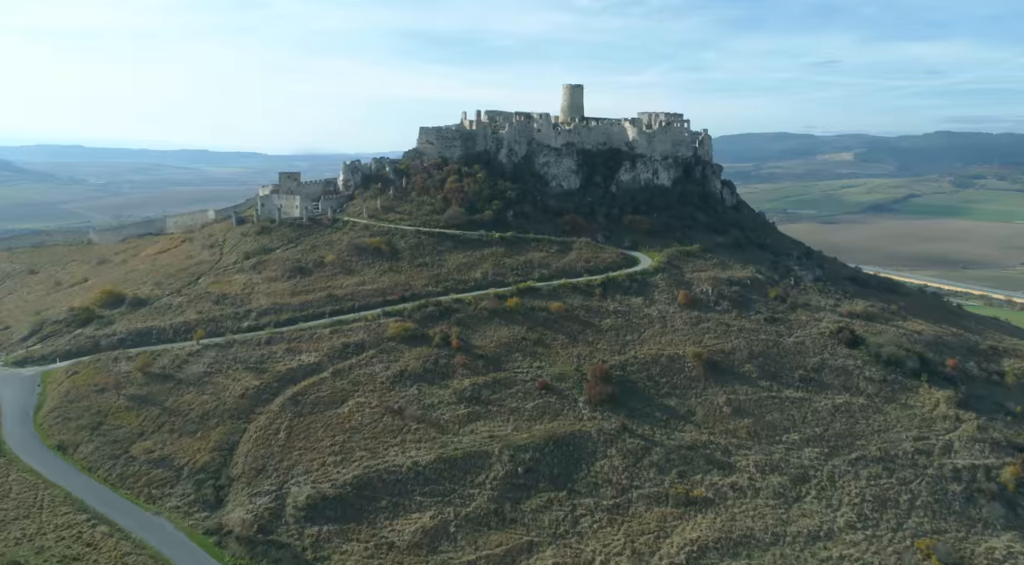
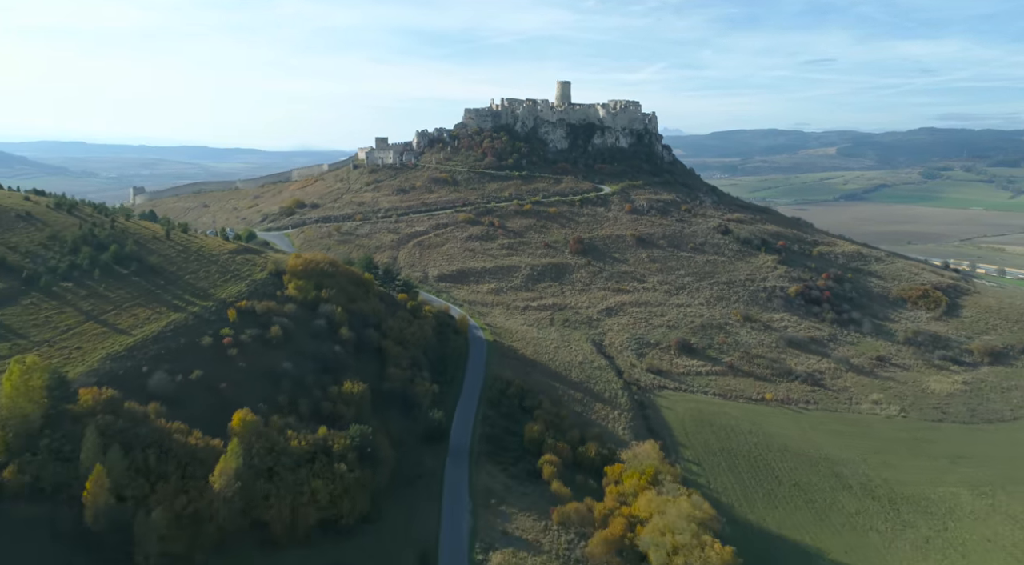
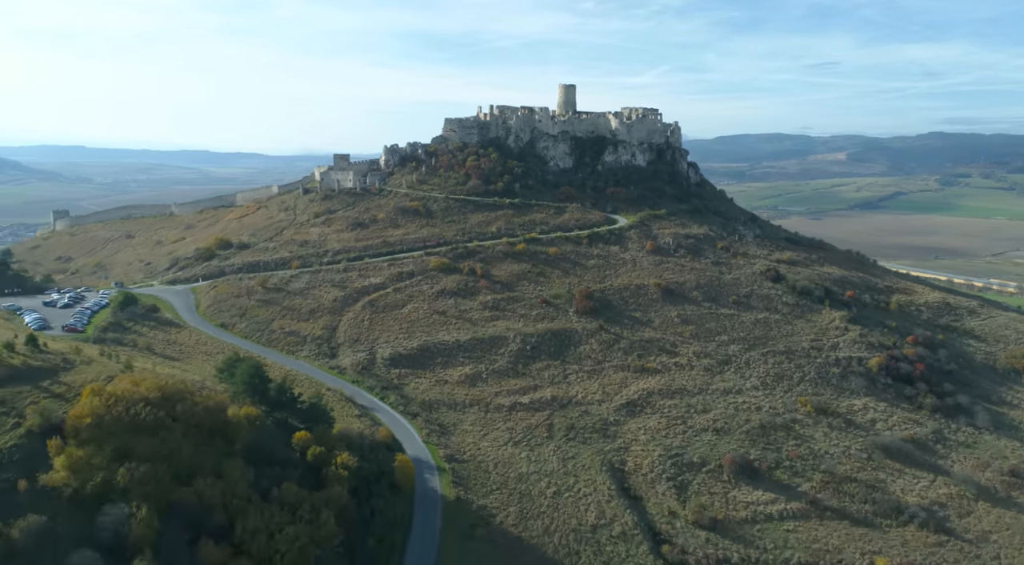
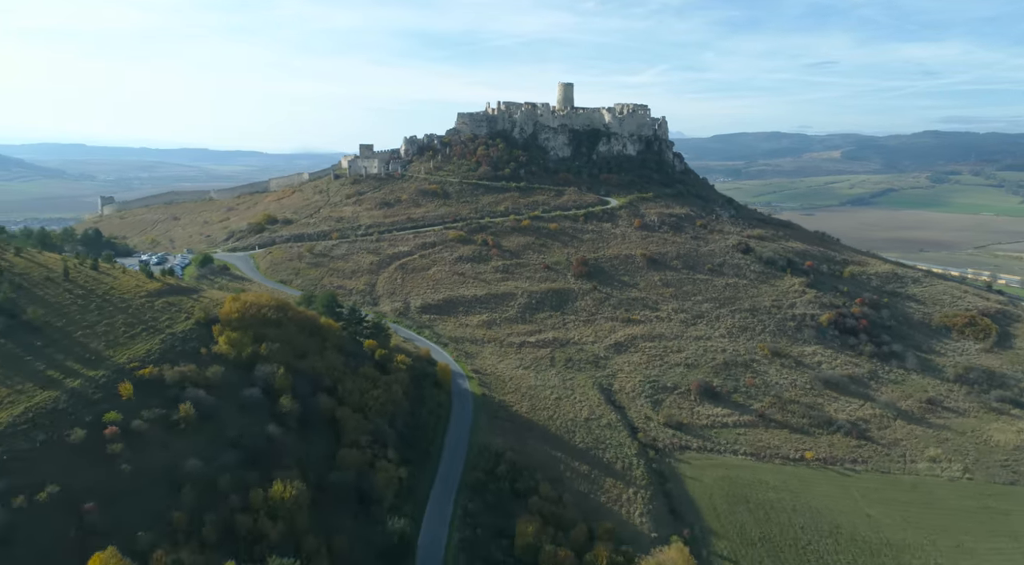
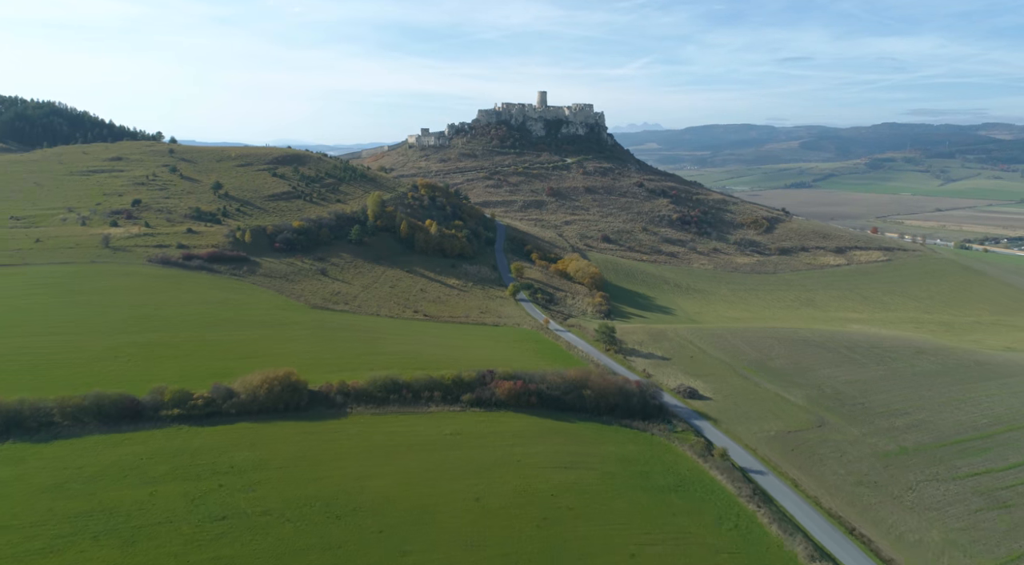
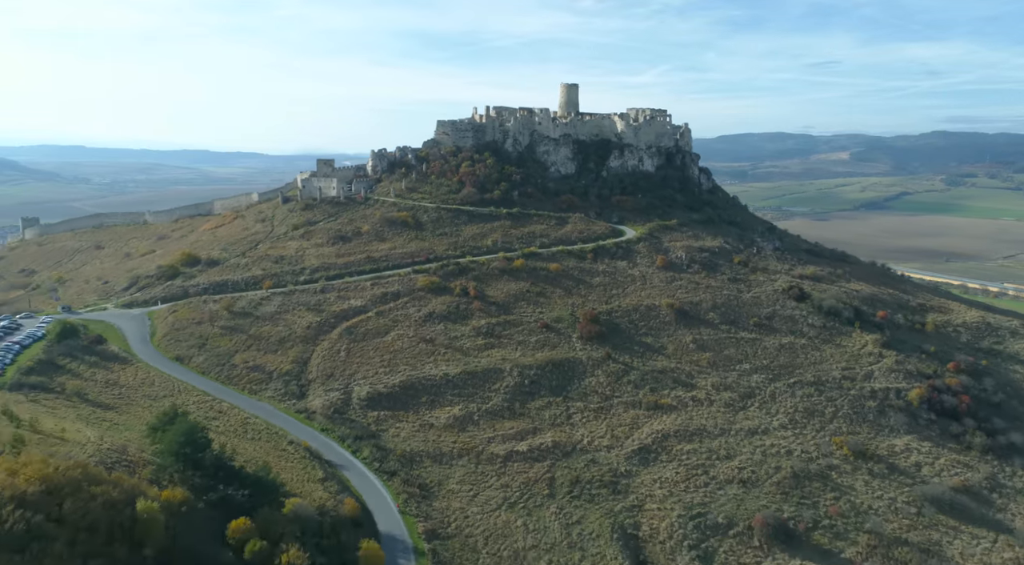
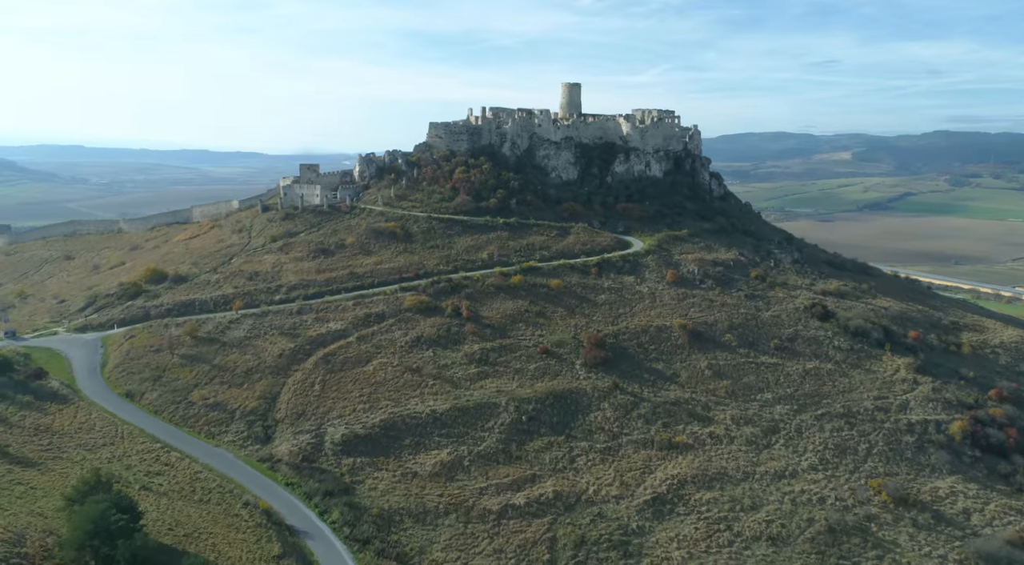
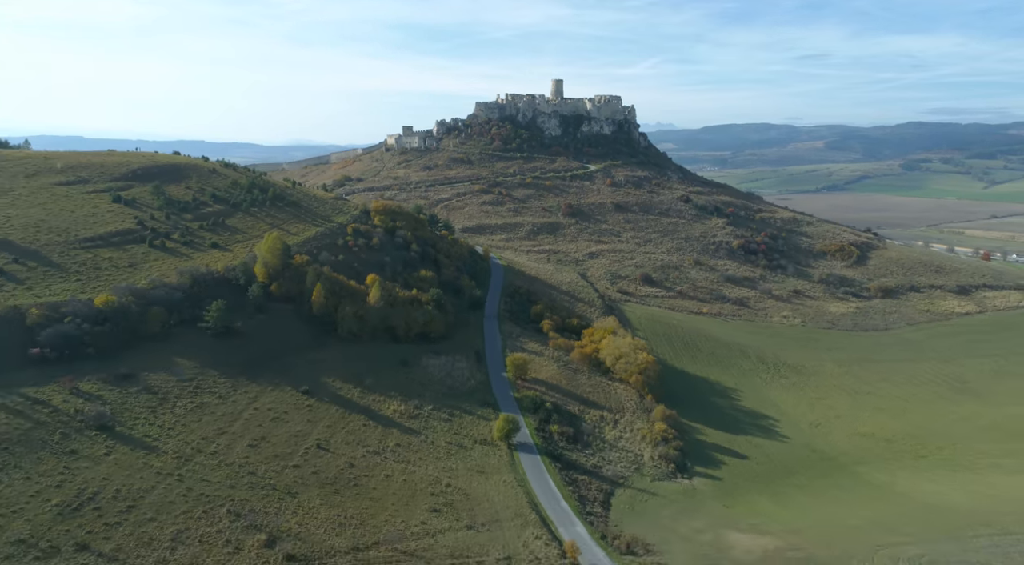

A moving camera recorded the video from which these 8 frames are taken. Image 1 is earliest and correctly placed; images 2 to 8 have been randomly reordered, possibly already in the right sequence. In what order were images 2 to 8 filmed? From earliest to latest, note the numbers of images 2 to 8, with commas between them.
7, 6, 3, 4, 2, 8, 5
